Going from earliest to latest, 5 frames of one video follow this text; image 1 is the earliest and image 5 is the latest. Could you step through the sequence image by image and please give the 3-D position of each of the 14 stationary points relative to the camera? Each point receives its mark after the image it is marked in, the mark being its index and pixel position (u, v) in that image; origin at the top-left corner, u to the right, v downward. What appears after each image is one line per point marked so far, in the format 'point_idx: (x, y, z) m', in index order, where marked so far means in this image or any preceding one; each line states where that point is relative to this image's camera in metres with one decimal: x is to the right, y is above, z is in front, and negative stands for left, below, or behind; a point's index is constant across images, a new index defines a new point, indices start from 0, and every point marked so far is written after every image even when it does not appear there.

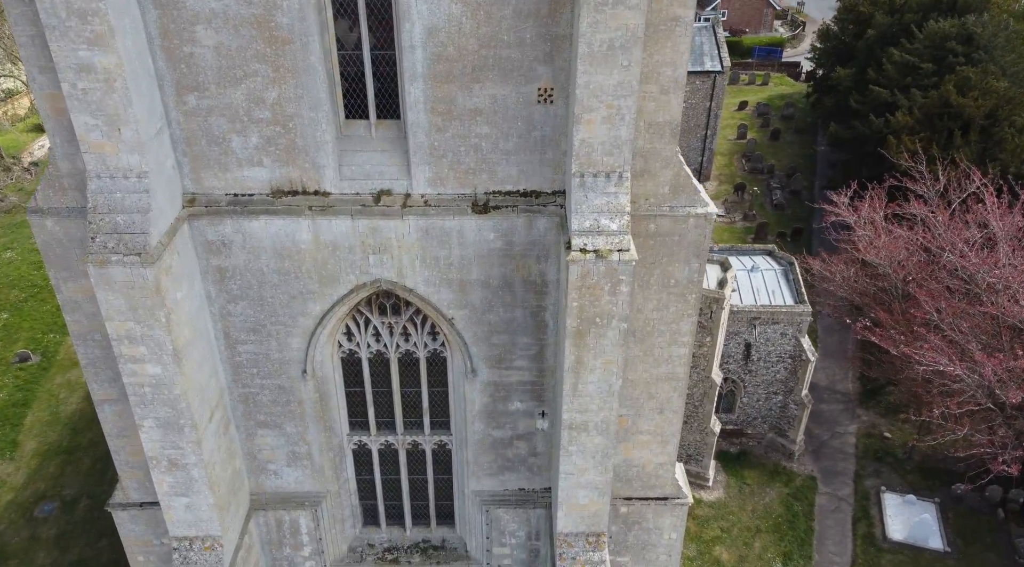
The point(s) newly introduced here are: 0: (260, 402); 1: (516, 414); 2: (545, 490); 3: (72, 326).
0: (-4.4, -2.1, +16.1) m
1: (+0.1, -2.3, +16.4) m
2: (+0.6, -3.9, +17.4) m
3: (-7.1, -0.7, +15.1) m
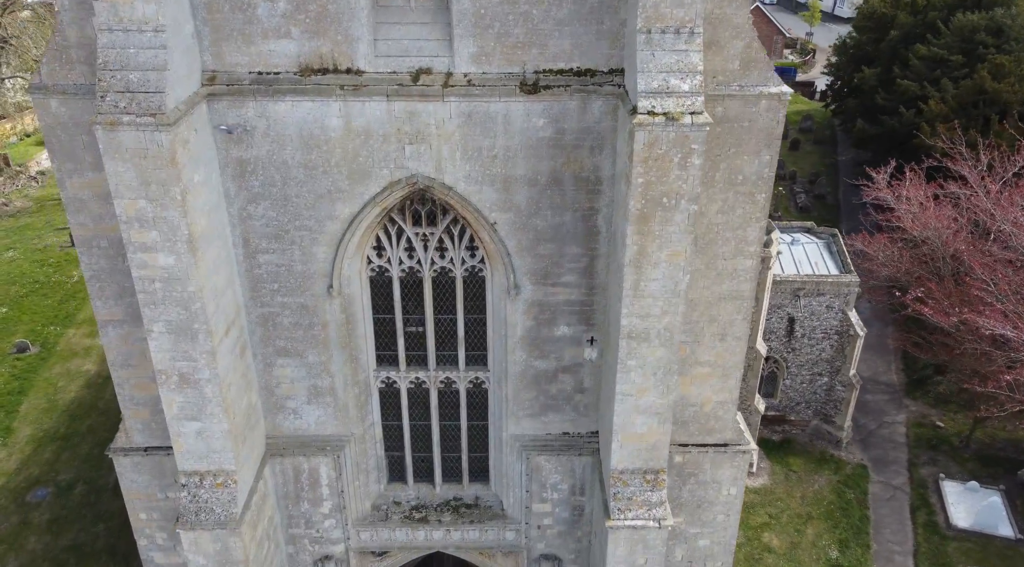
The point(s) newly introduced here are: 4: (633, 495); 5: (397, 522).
0: (-3.6, -0.7, +14.6) m
1: (+0.8, -0.9, +14.8) m
2: (+1.4, -2.6, +15.7) m
3: (-6.4, +0.8, +13.7) m
4: (+1.9, -3.2, +14.2) m
5: (-2.1, -4.3, +16.5) m
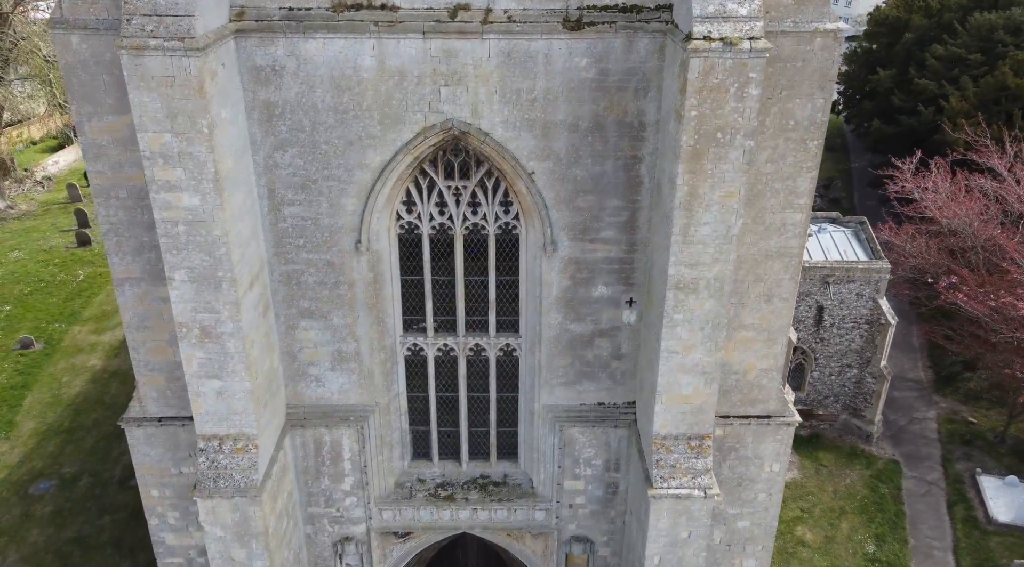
0: (-3.1, 0.0, +13.9) m
1: (+1.3, -0.3, +14.1) m
2: (+1.9, -2.0, +15.0) m
3: (-5.9, +1.5, +13.0) m
4: (+2.4, -2.6, +13.4) m
5: (-1.5, -3.7, +15.7) m
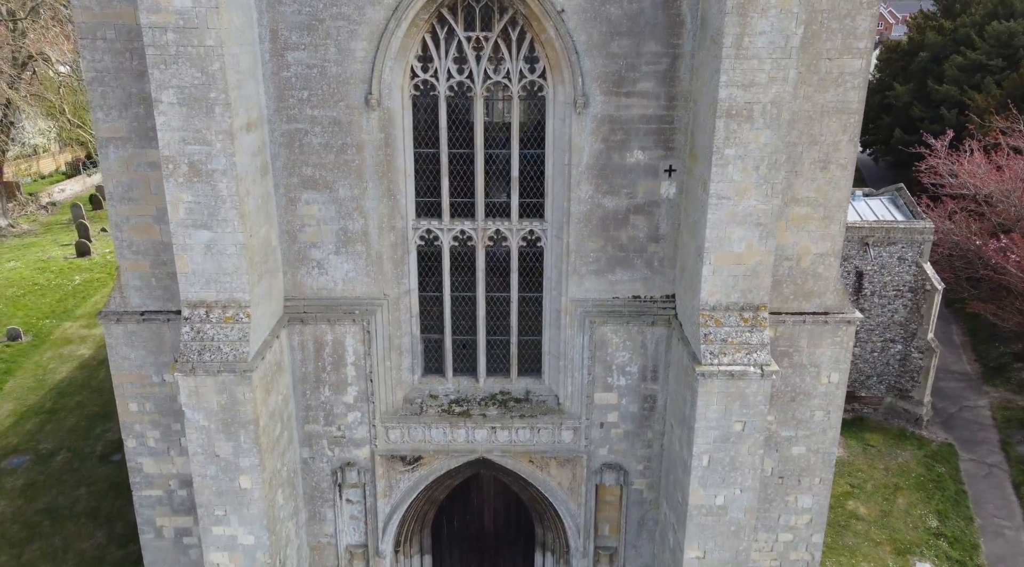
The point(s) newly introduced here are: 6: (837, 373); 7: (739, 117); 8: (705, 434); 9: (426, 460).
0: (-2.7, +1.8, +12.5) m
1: (+1.7, +1.5, +12.7) m
2: (+2.2, -0.2, +13.3) m
3: (-5.5, +3.4, +11.8) m
4: (+2.7, -0.7, +11.7) m
5: (-1.2, -2.0, +13.9) m
6: (+4.8, -1.3, +13.7) m
7: (+2.7, +2.0, +10.9) m
8: (+2.5, -1.9, +12.0) m
9: (-1.3, -2.7, +14.1) m
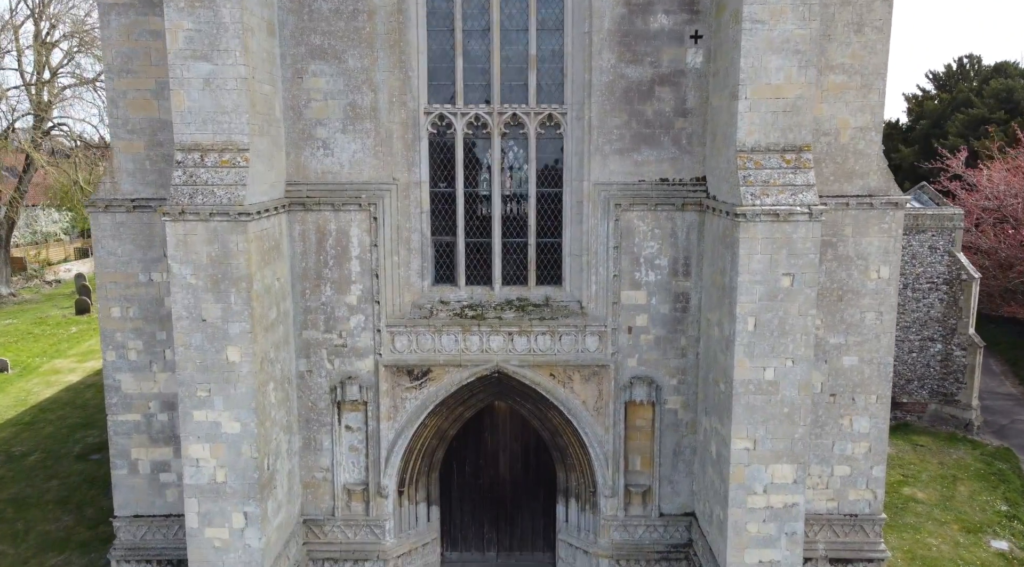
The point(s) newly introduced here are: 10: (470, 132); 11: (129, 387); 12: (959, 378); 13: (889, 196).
0: (-2.5, +3.5, +12.0) m
1: (+1.9, +3.2, +12.1) m
2: (+2.5, +1.3, +12.4) m
3: (-5.3, +5.2, +11.6) m
4: (+3.0, +1.2, +10.7) m
5: (-0.9, -0.5, +12.6) m
6: (+5.0, +0.2, +12.5) m
7: (+2.9, +4.0, +10.4) m
8: (+2.7, -0.1, +10.7) m
9: (-1.0, -1.2, +12.7) m
10: (-0.6, +2.1, +12.7) m
11: (-5.3, -1.4, +12.8) m
12: (+9.8, -2.2, +20.5) m
13: (+5.0, +1.2, +12.3) m
